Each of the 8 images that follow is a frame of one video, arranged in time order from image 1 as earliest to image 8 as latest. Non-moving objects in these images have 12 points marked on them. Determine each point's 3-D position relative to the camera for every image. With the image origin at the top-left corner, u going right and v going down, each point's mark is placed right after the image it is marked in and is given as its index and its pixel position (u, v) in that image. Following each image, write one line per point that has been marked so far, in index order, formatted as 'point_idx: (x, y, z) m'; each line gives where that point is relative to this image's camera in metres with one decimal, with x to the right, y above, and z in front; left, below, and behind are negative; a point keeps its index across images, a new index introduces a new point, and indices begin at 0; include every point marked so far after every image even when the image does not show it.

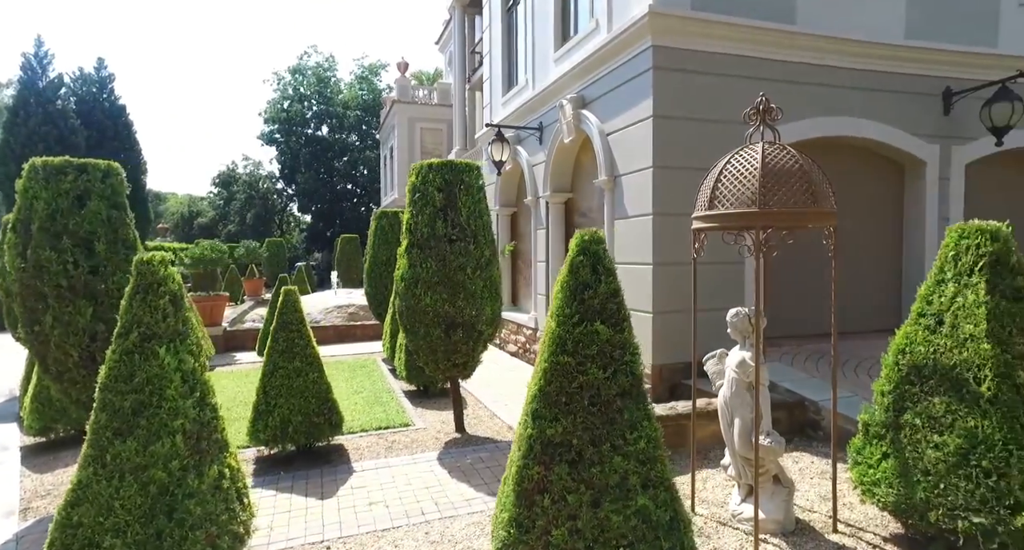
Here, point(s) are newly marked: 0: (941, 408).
0: (+2.0, -0.6, +2.8) m
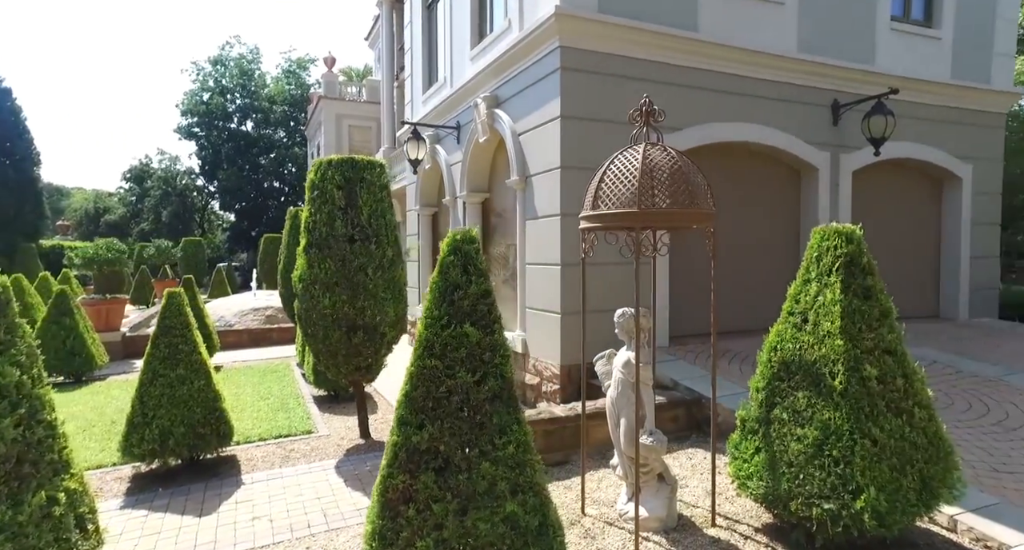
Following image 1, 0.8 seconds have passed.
0: (+1.4, -0.6, +2.9) m
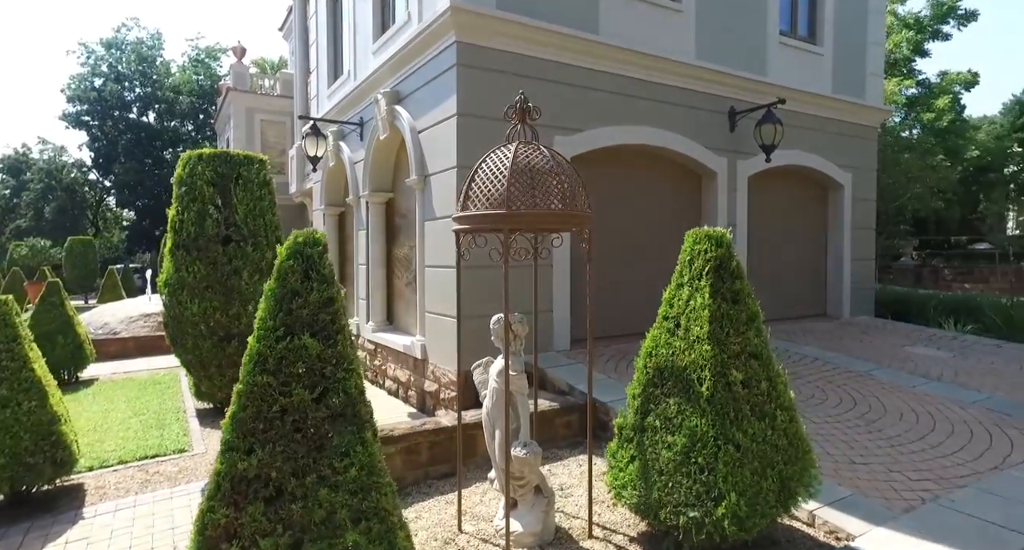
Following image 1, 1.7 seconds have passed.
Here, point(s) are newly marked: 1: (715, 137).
0: (+0.8, -0.7, +2.9) m
1: (+2.6, +1.8, +7.6) m
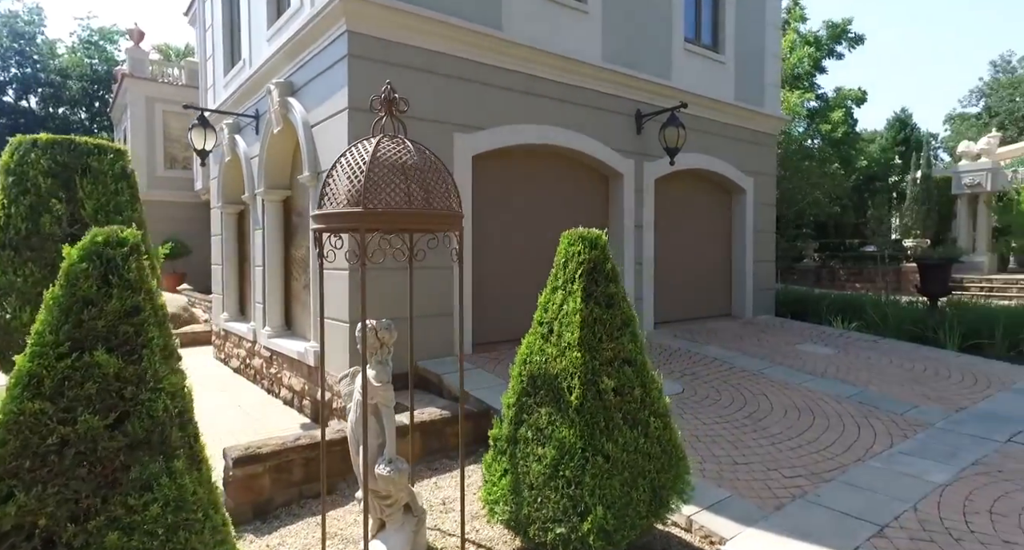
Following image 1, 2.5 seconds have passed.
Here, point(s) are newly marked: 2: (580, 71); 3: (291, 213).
0: (+0.2, -0.7, +2.8) m
1: (+1.4, +1.8, +7.7) m
2: (+0.8, +2.4, +7.1) m
3: (-2.9, +0.8, +7.8) m
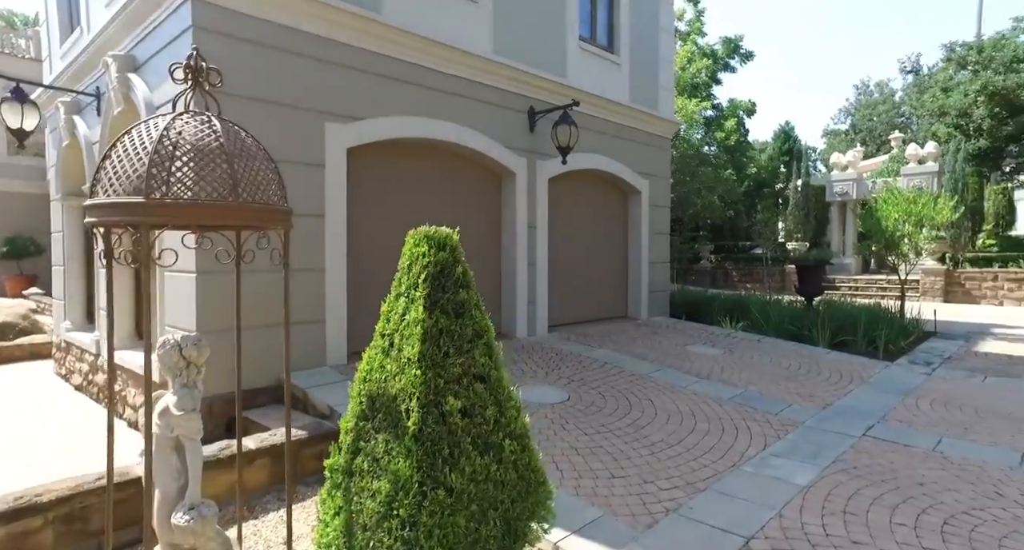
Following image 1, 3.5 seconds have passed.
0: (-0.5, -0.7, +2.4) m
1: (0.0, +1.7, +7.4) m
2: (-0.5, +2.4, +6.8) m
3: (-4.3, +0.8, +6.9) m
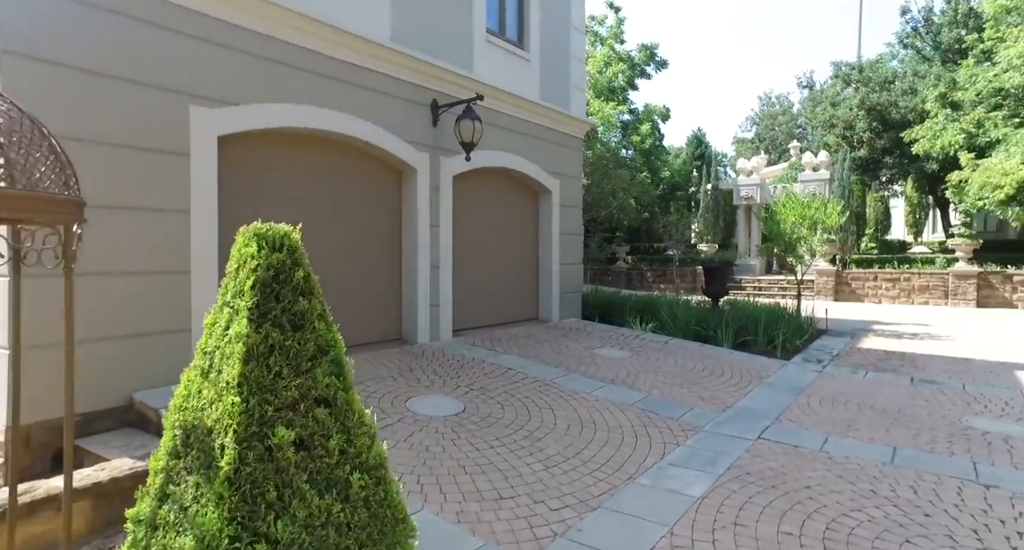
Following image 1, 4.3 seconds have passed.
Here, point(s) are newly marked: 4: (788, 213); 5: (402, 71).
0: (-1.0, -0.7, +1.9) m
1: (-1.2, +1.7, +7.0) m
2: (-1.6, +2.4, +6.3) m
3: (-5.3, +0.8, +5.9) m
4: (+5.6, +1.3, +11.9) m
5: (-1.3, +2.3, +6.8) m
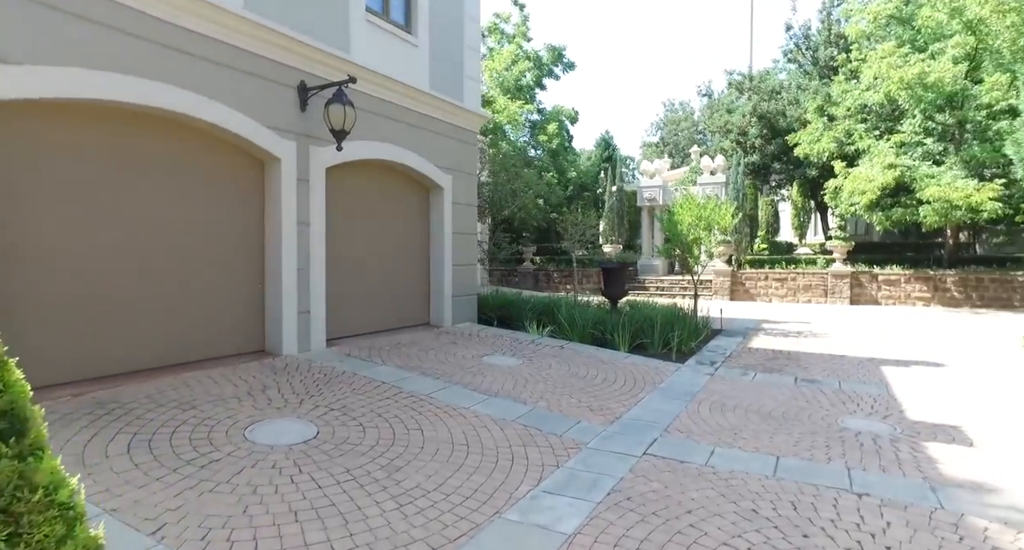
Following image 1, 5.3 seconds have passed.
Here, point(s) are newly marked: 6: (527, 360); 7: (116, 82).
0: (-1.6, -0.7, +1.2) m
1: (-2.5, +1.7, +6.2) m
2: (-2.8, +2.4, +5.4) m
3: (-6.4, +0.7, +4.5) m
4: (+3.5, +1.2, +12.0) m
5: (-2.5, +2.3, +6.0) m
6: (+0.2, -1.1, +7.6) m
7: (-3.1, +1.6, +4.8) m
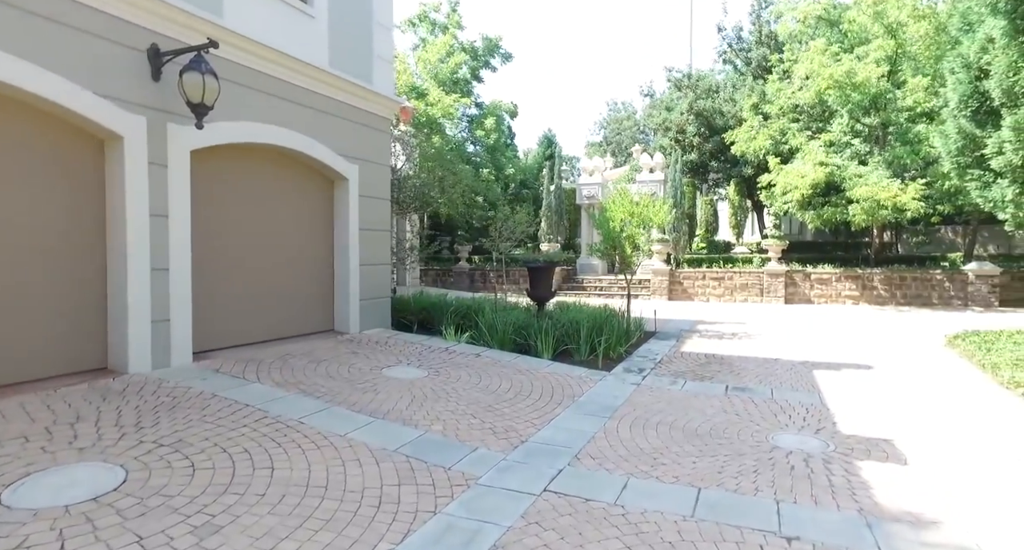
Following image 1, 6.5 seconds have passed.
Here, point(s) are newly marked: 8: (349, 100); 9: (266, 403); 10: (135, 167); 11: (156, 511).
0: (-2.1, -0.8, +0.2) m
1: (-3.4, +1.7, +5.1) m
2: (-3.7, +2.3, +4.3) m
3: (-7.2, +0.7, +3.1) m
4: (+2.0, +1.2, +11.5) m
5: (-3.5, +2.3, +4.9) m
6: (-0.9, -1.1, +6.7) m
7: (-4.0, +1.5, +3.7) m
8: (-2.2, +2.4, +8.0) m
9: (-2.0, -1.1, +4.9) m
10: (-3.4, +1.0, +5.3) m
11: (-1.8, -1.2, +3.1) m
